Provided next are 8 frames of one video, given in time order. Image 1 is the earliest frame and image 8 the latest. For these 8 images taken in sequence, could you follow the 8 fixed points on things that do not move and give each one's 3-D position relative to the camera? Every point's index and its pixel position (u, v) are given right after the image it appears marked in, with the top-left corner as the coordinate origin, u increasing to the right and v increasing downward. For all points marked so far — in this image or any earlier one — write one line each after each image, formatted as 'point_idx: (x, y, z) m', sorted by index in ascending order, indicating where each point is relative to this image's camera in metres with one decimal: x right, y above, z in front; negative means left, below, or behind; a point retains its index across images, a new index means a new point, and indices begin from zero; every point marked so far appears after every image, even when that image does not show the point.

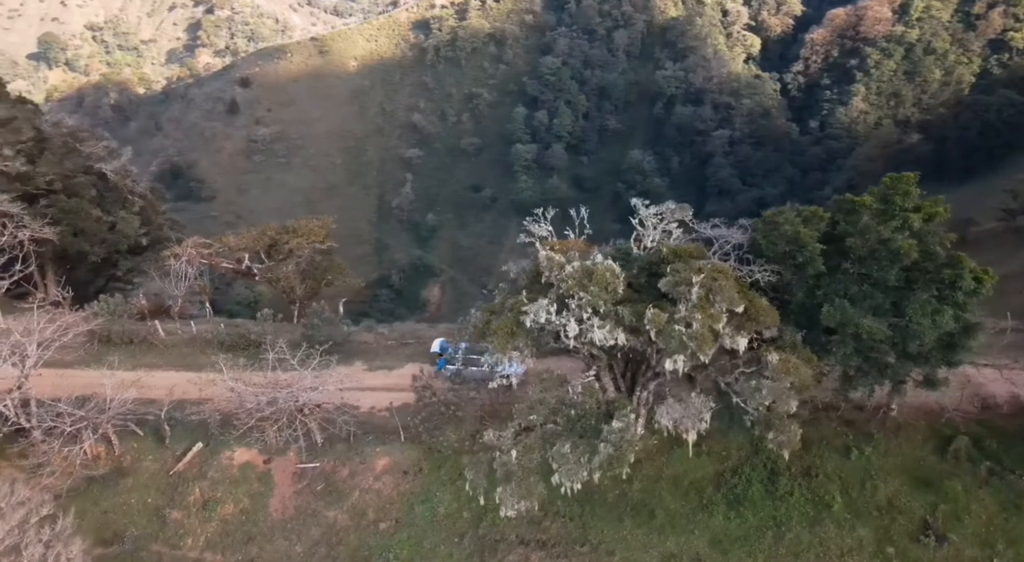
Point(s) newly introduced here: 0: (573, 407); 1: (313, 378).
0: (+0.9, -2.1, +10.7) m
1: (-5.8, -2.5, +16.9) m
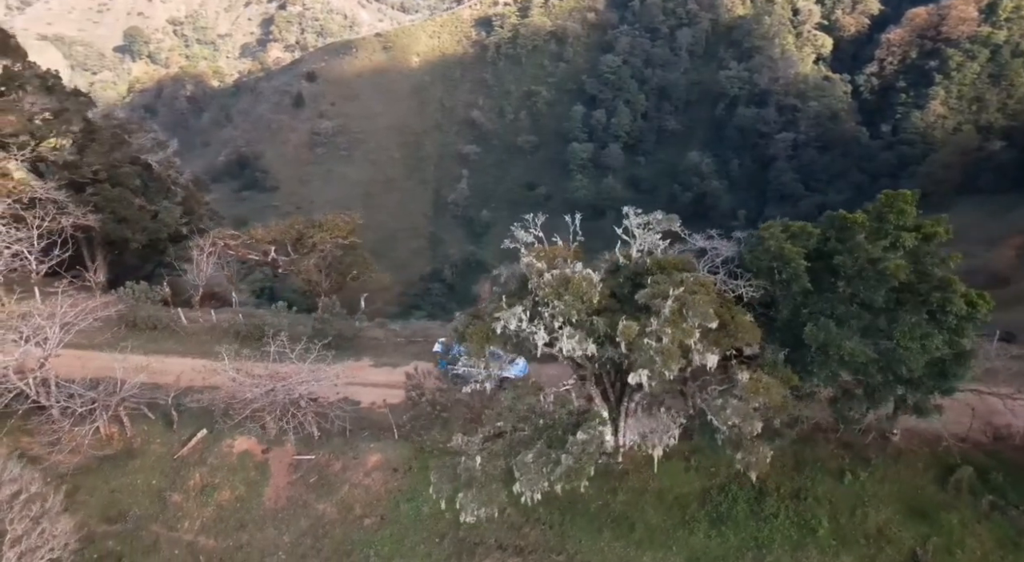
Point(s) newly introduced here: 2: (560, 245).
0: (+0.4, -2.3, +10.6) m
1: (-5.9, -2.4, +17.3) m
2: (+0.9, +0.7, +12.9) m
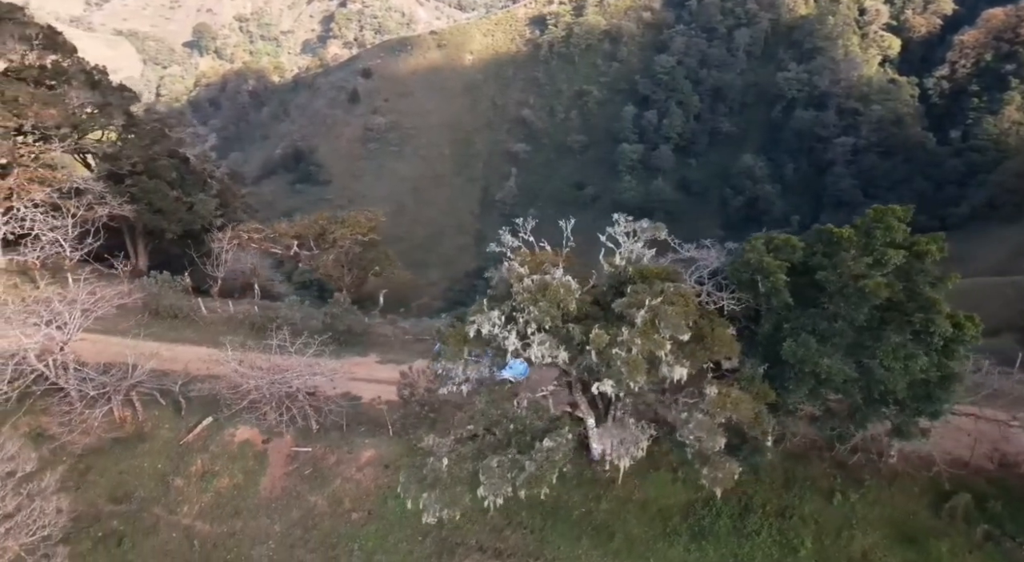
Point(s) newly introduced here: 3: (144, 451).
0: (0.0, -2.3, +10.6) m
1: (-6.0, -2.3, +17.7) m
2: (+0.6, +0.6, +12.9) m
3: (-9.7, -4.5, +16.9) m
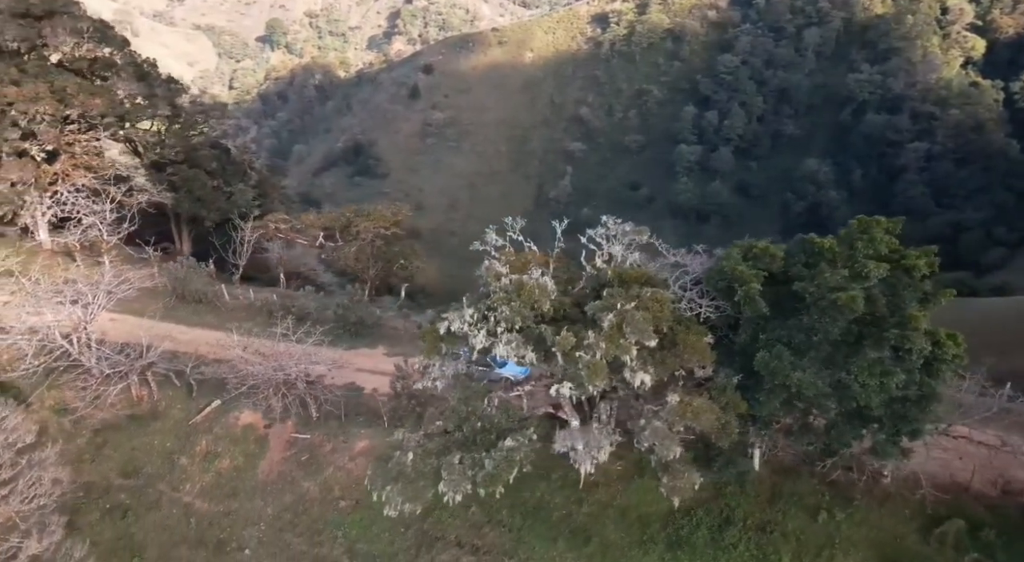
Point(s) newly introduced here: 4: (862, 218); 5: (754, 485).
0: (-0.6, -2.3, +10.6) m
1: (-6.0, -2.0, +18.1) m
2: (+0.4, +0.6, +12.9) m
3: (-9.8, -4.1, +17.6) m
4: (+5.6, +1.0, +10.2) m
5: (+4.8, -4.1, +12.7) m
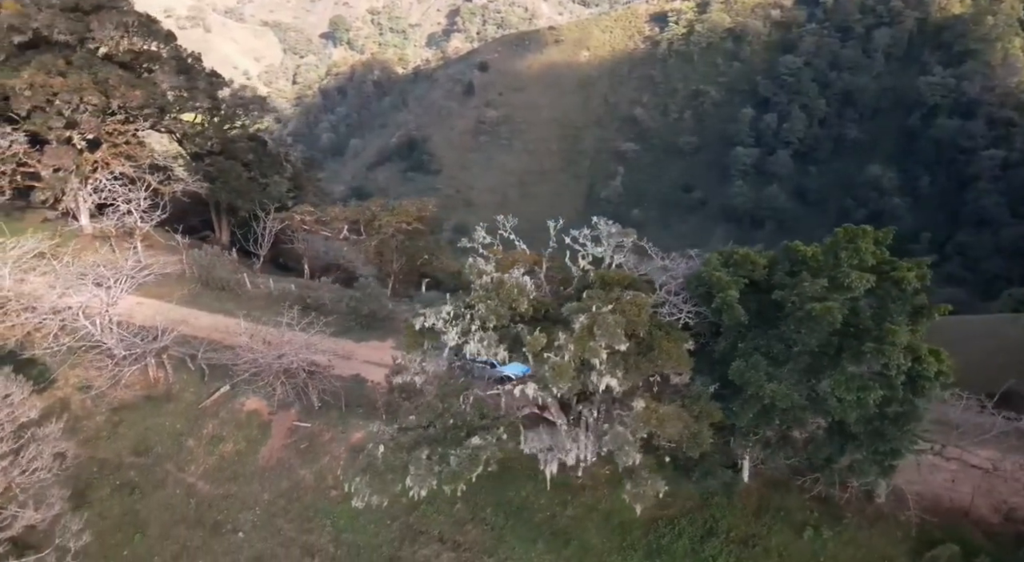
0: (-1.0, -2.3, +10.7) m
1: (-6.0, -1.8, +18.5) m
2: (+0.2, +0.7, +12.8) m
3: (-9.9, -3.7, +18.2) m
4: (+5.2, +0.8, +9.8) m
5: (+4.5, -4.2, +12.4) m
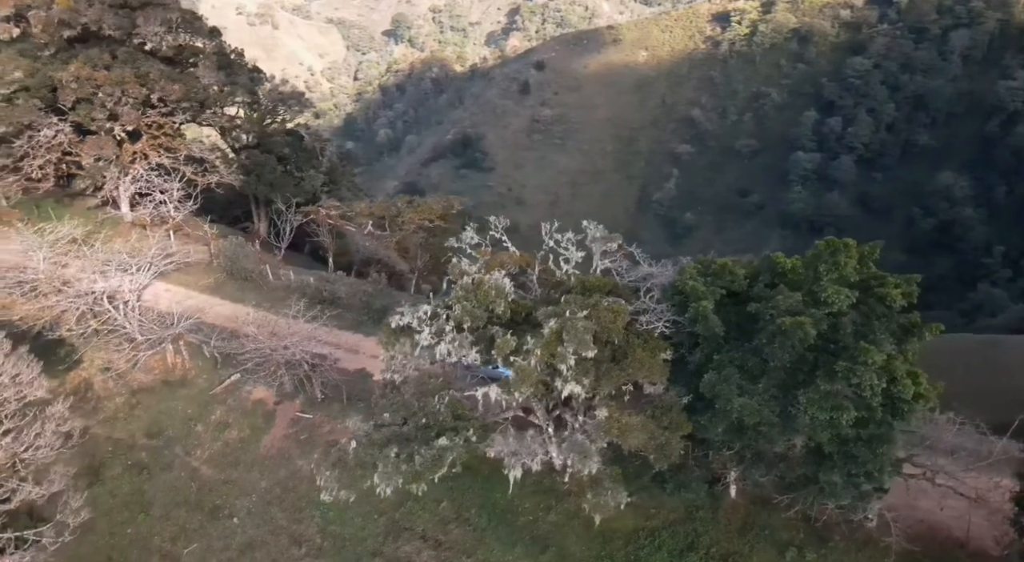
0: (-1.5, -2.3, +10.7) m
1: (-5.9, -1.6, +18.8) m
2: (0.0, +0.6, +12.8) m
3: (-9.8, -3.4, +18.8) m
4: (+4.8, +0.6, +9.4) m
5: (+4.0, -4.4, +12.1) m
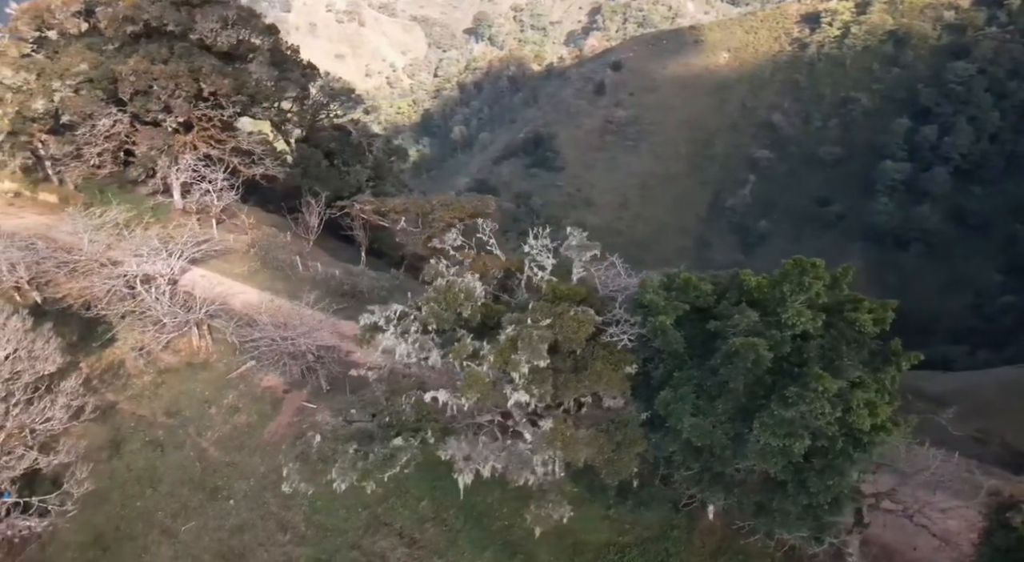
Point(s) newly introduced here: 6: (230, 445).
0: (-2.1, -2.3, +10.8) m
1: (-5.7, -1.4, +19.3) m
2: (-0.3, +0.5, +12.7) m
3: (-9.7, -3.0, +19.6) m
4: (+4.2, +0.3, +9.0) m
5: (+3.4, -4.7, +11.7) m
6: (-7.9, -4.6, +17.6) m
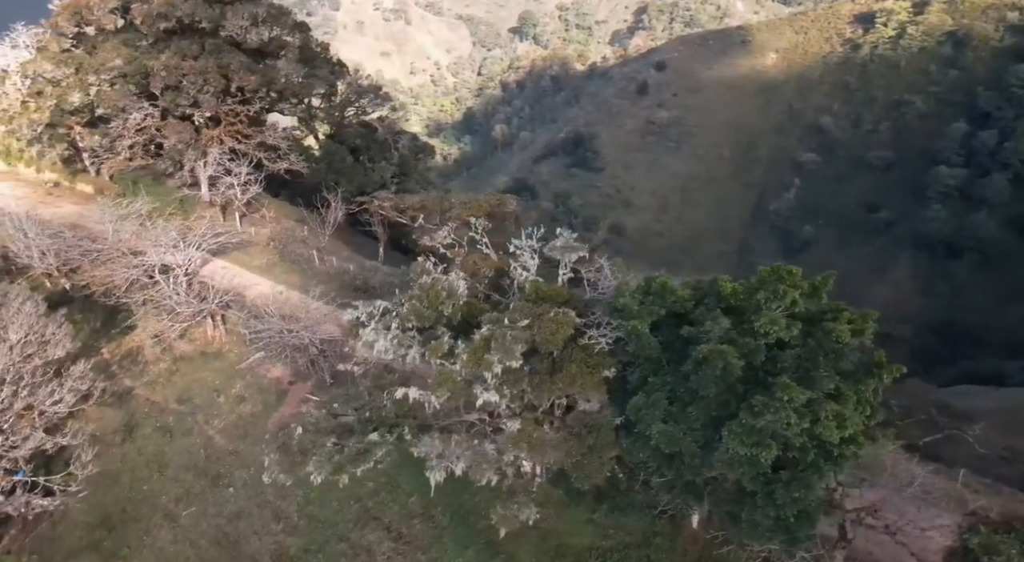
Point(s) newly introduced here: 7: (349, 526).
0: (-2.4, -2.2, +10.9) m
1: (-5.6, -1.2, +19.5) m
2: (-0.5, +0.6, +12.7) m
3: (-9.7, -2.7, +20.1) m
4: (+3.8, +0.2, +8.7) m
5: (+3.1, -4.7, +11.5) m
6: (-7.9, -4.3, +18.0) m
7: (-3.7, -5.4, +14.1) m
